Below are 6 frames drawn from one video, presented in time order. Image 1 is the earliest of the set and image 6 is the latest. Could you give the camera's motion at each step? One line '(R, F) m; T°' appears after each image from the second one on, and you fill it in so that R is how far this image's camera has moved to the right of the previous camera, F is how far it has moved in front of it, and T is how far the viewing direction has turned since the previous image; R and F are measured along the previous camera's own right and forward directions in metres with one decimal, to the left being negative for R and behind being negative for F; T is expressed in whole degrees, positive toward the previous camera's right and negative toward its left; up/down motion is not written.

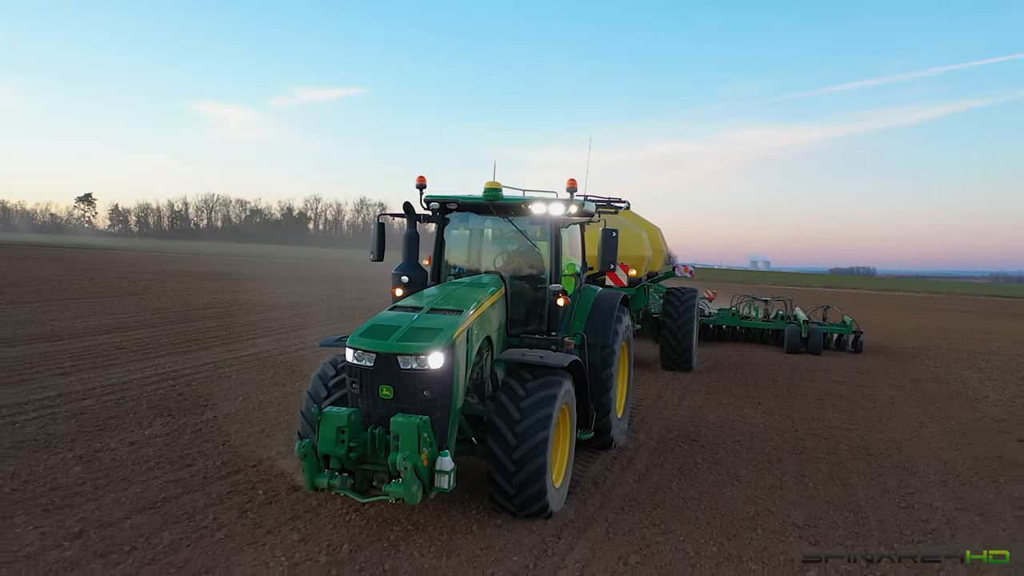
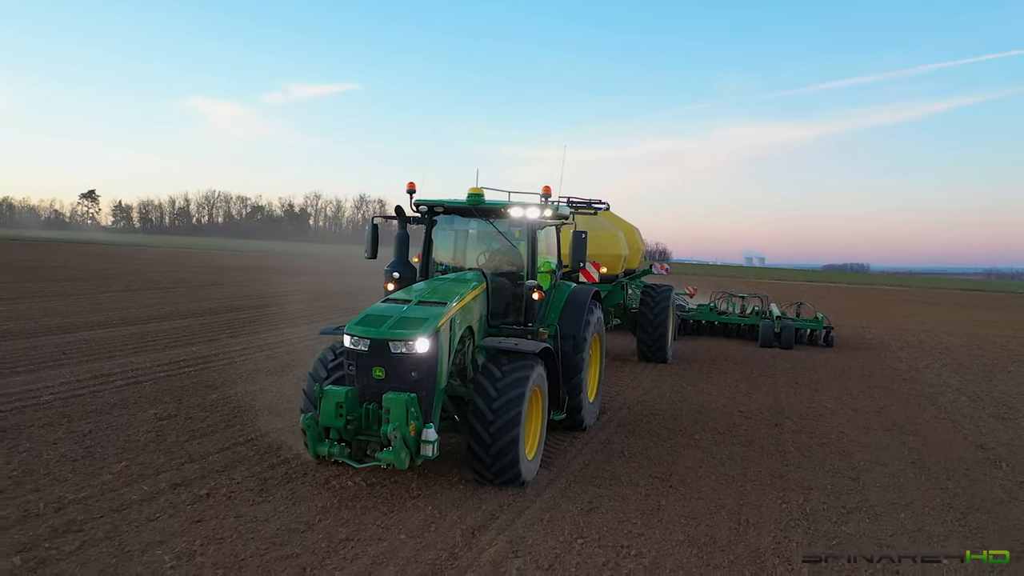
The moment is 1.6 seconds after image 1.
(+0.2, -0.6) m; 0°
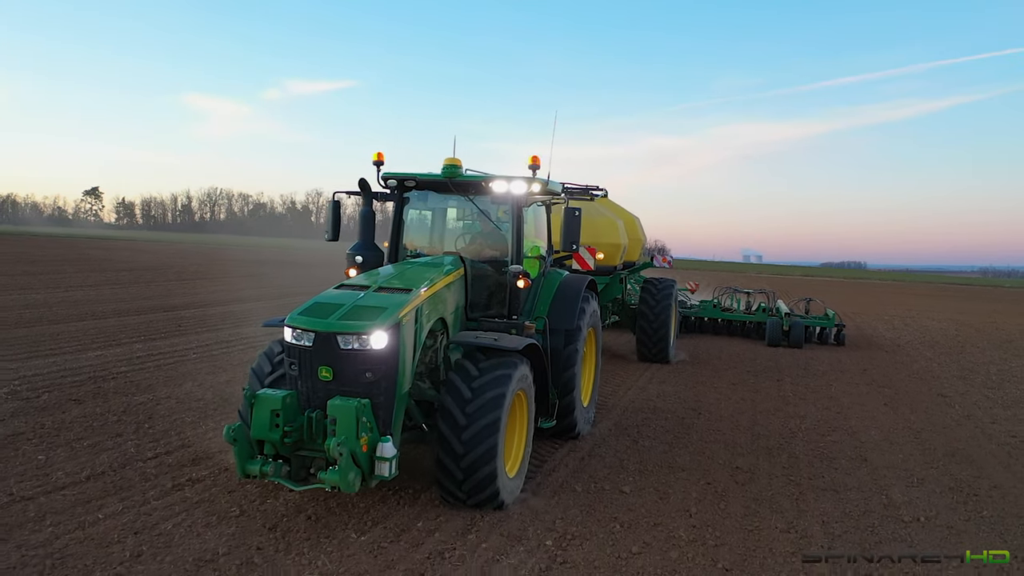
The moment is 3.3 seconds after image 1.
(+0.1, +0.8) m; 0°
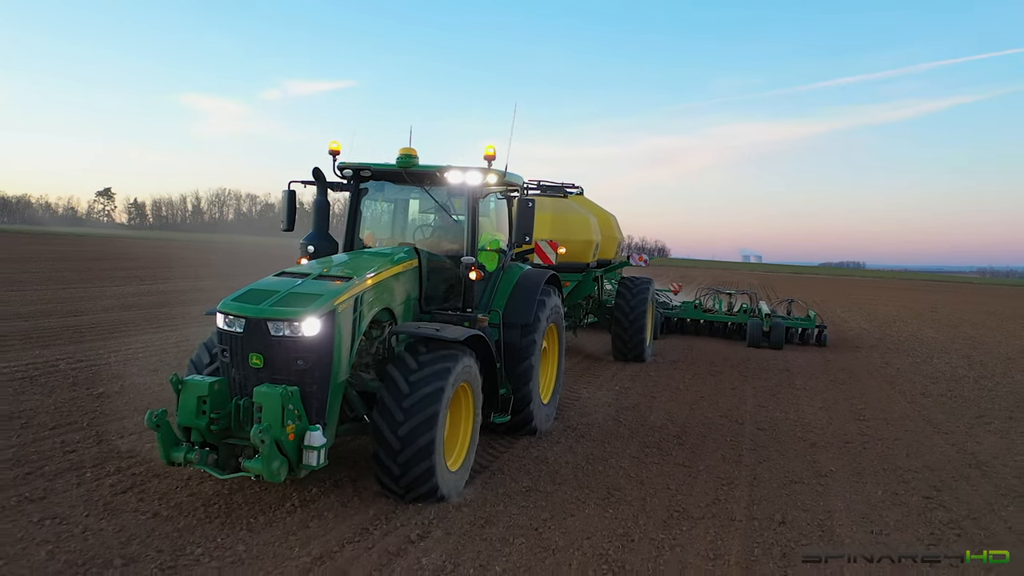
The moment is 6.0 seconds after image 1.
(+0.4, +0.1) m; 0°
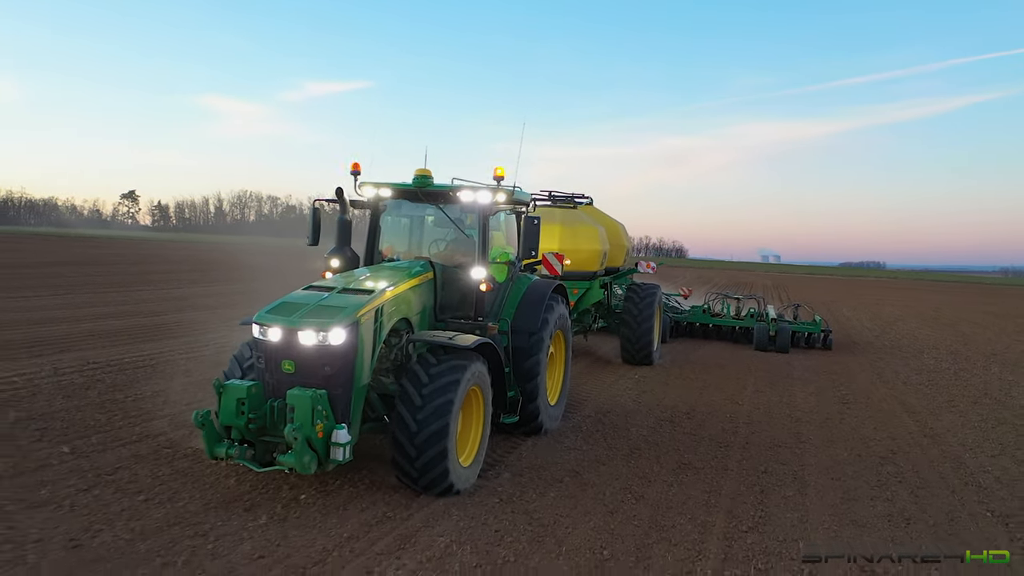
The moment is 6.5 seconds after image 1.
(+0.1, -0.4) m; -2°
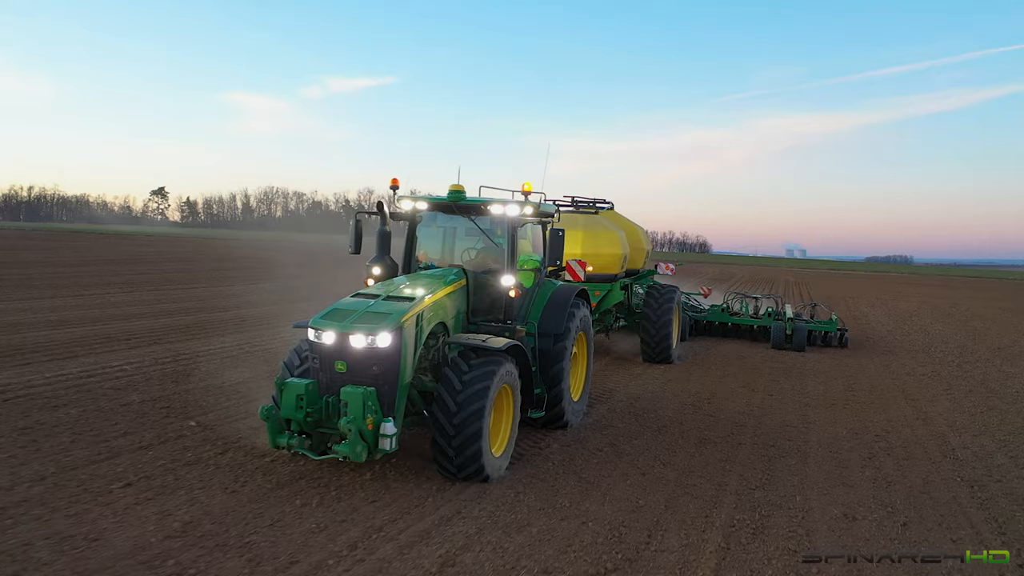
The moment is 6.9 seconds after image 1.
(0.0, -0.5) m; -2°
